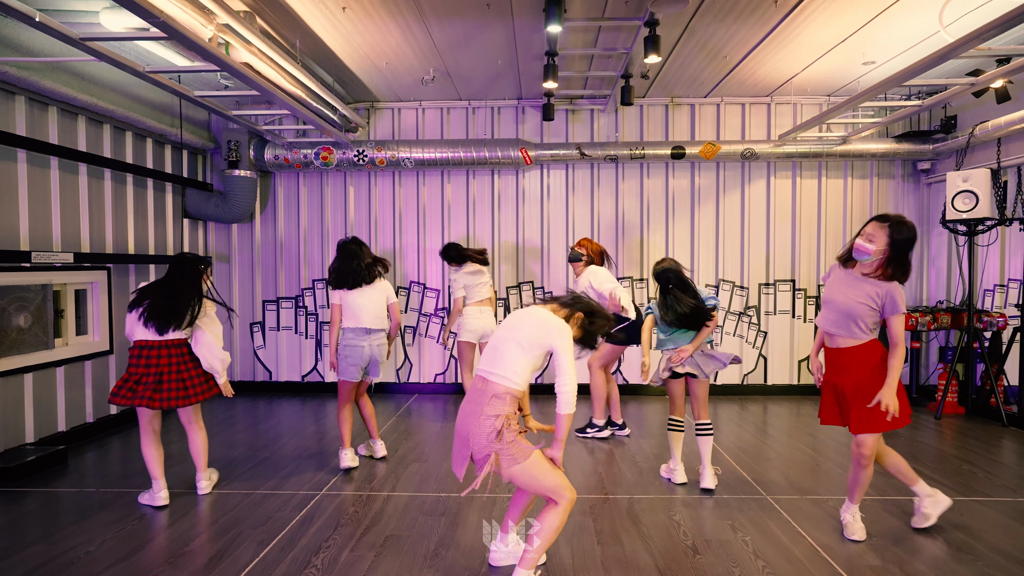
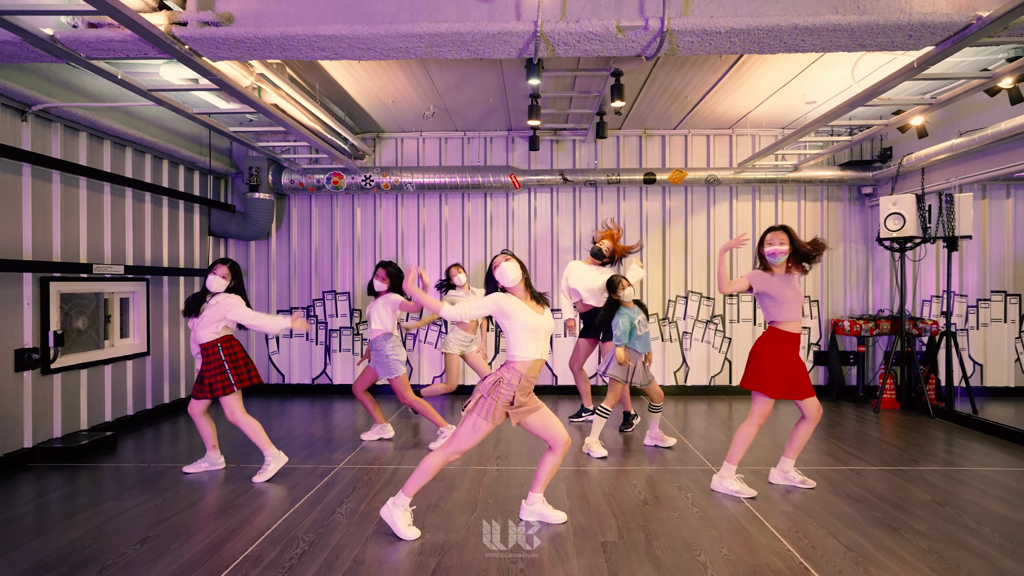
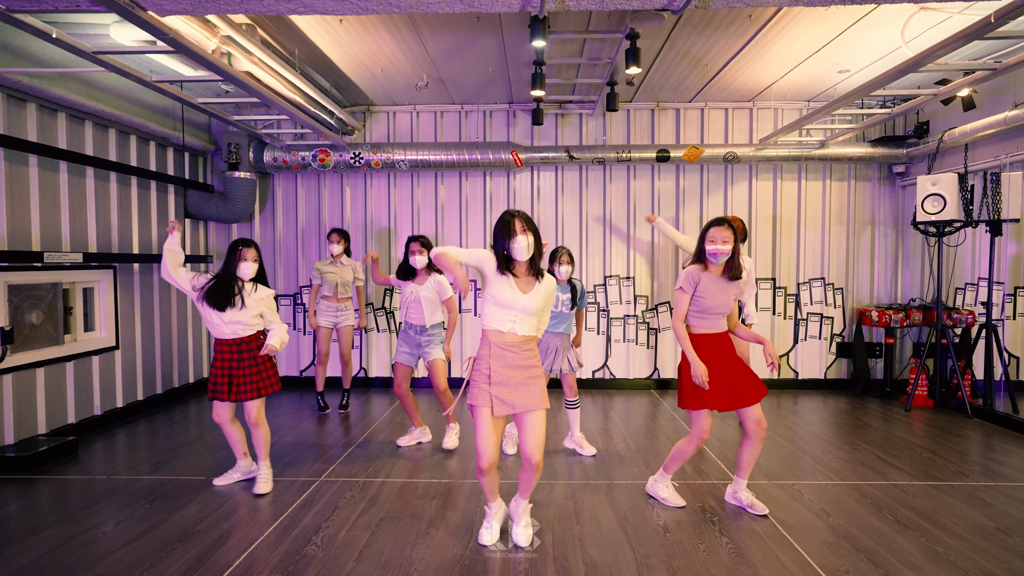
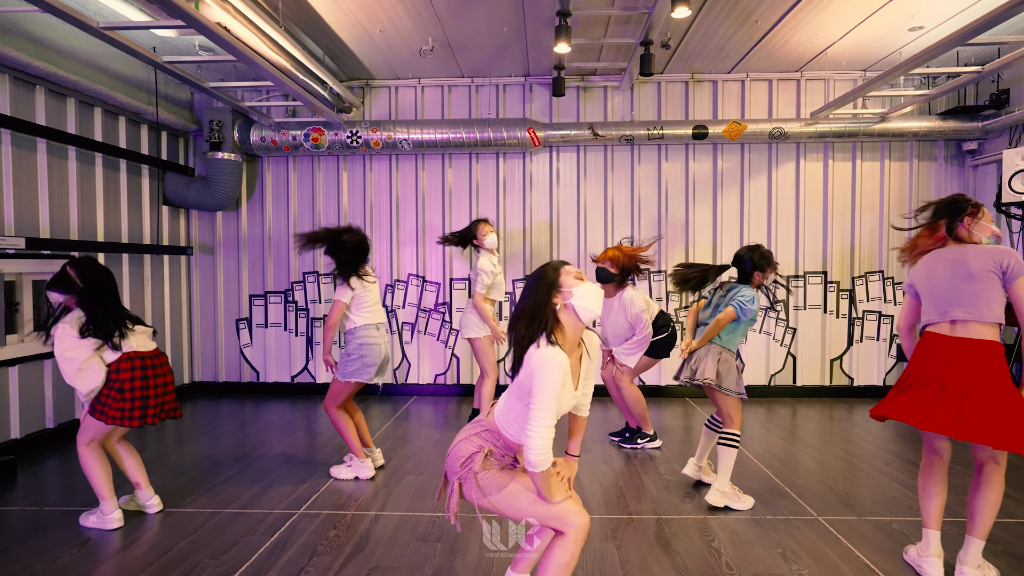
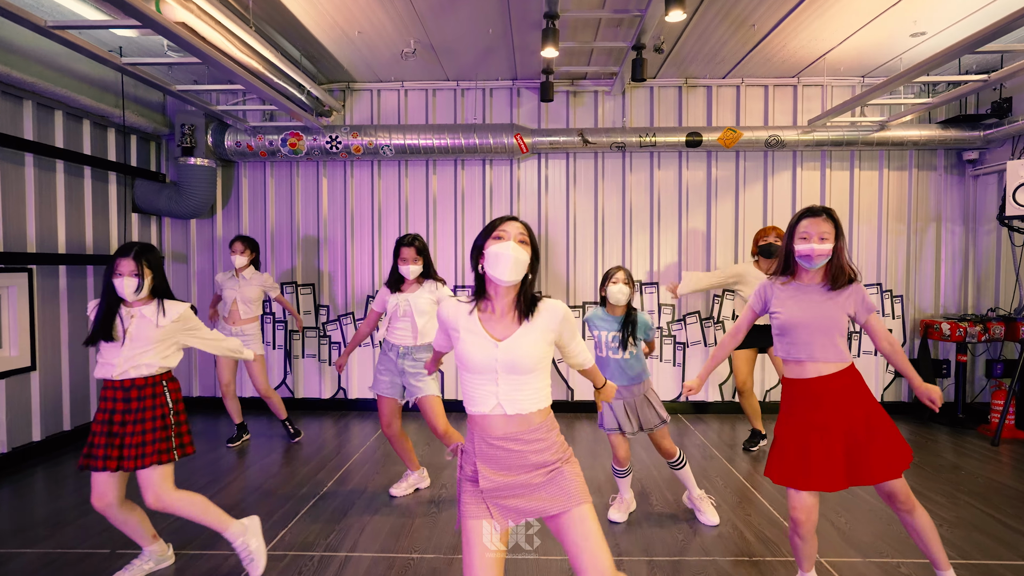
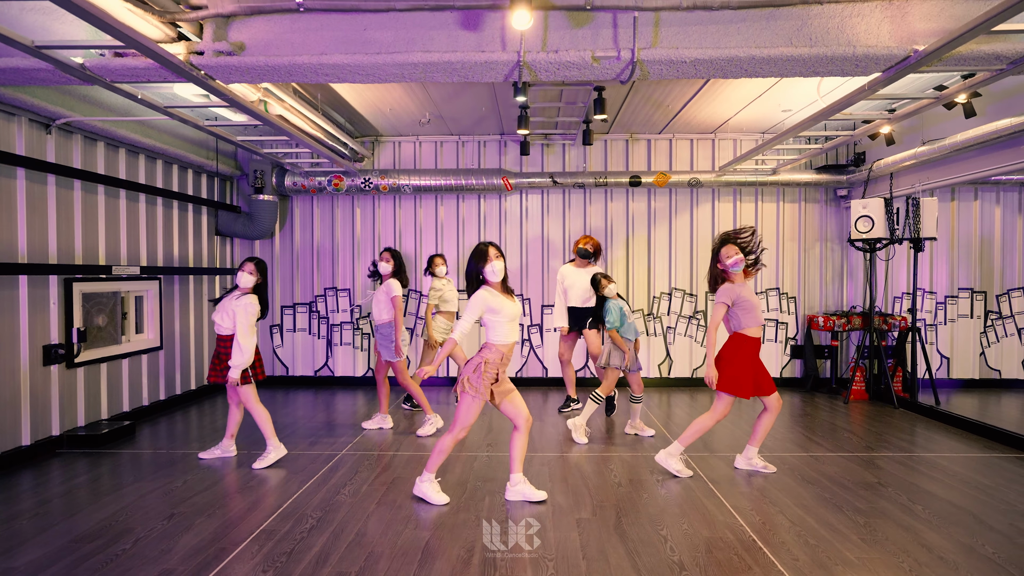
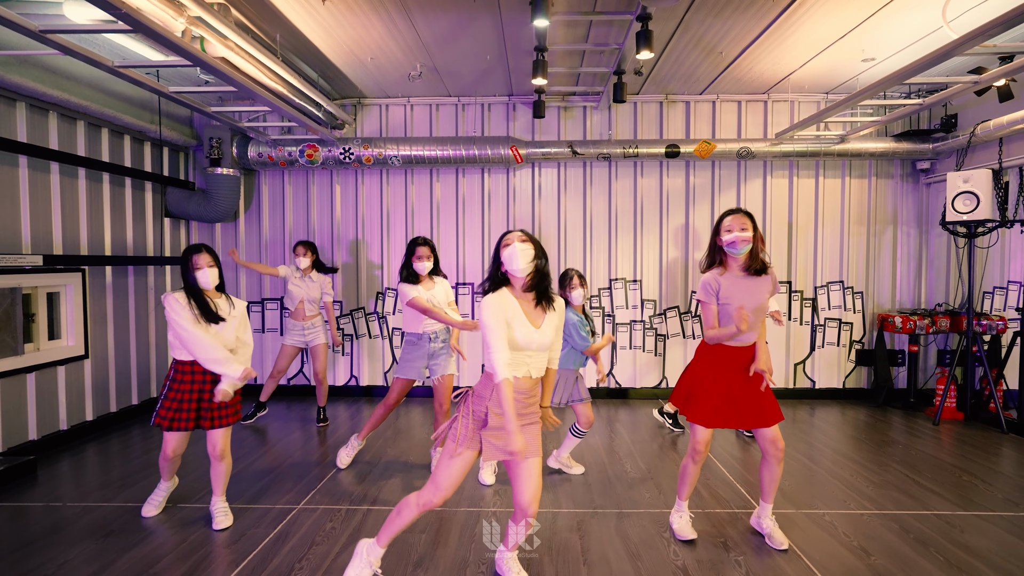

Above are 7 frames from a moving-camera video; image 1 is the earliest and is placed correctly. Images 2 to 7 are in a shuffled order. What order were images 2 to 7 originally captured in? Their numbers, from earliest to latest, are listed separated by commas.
4, 2, 6, 3, 7, 5
